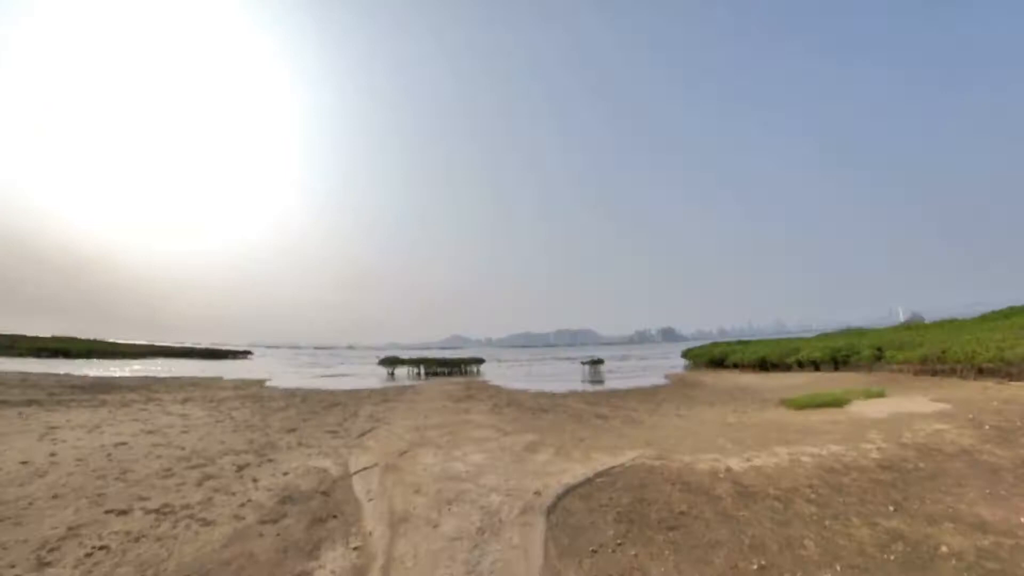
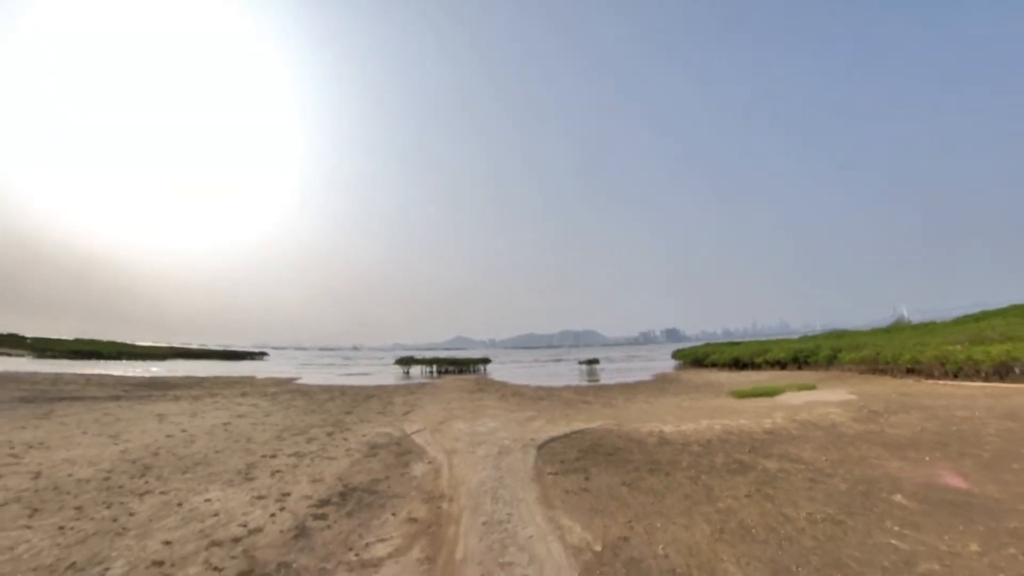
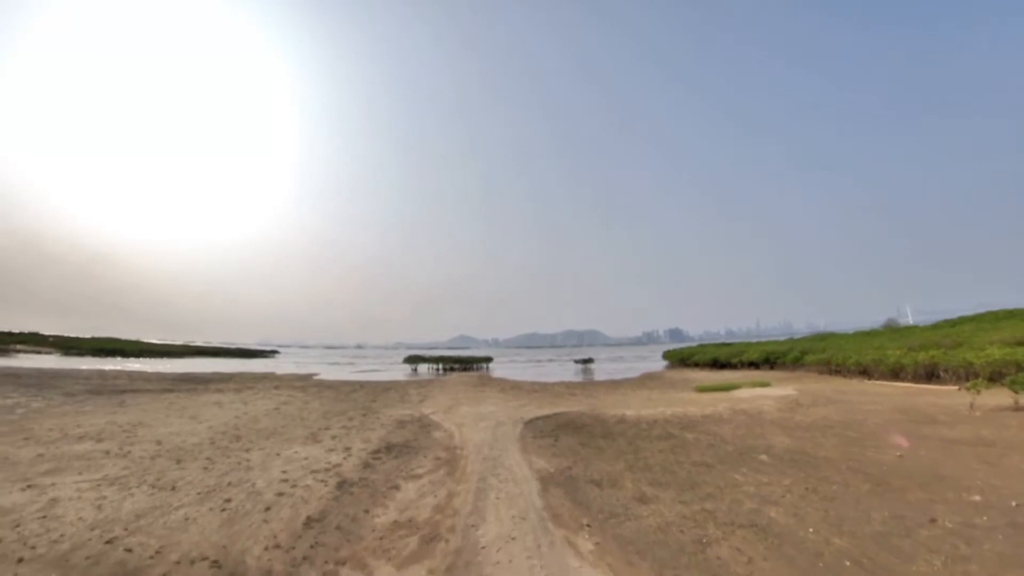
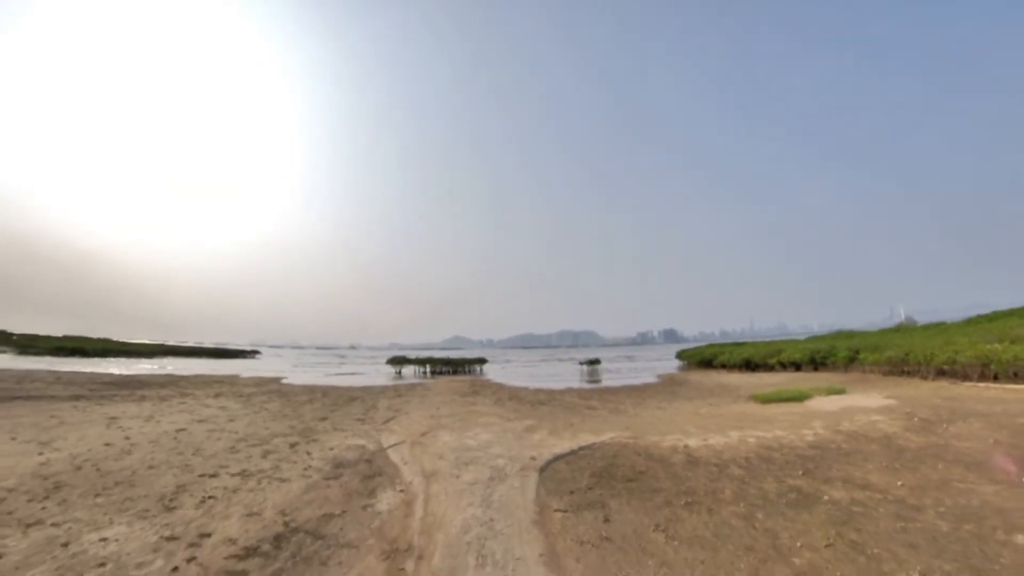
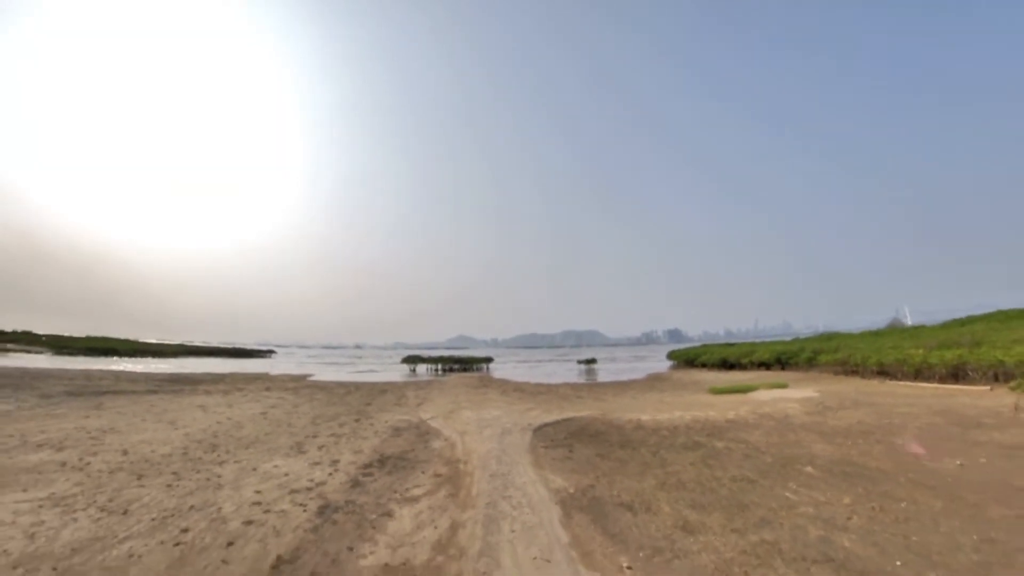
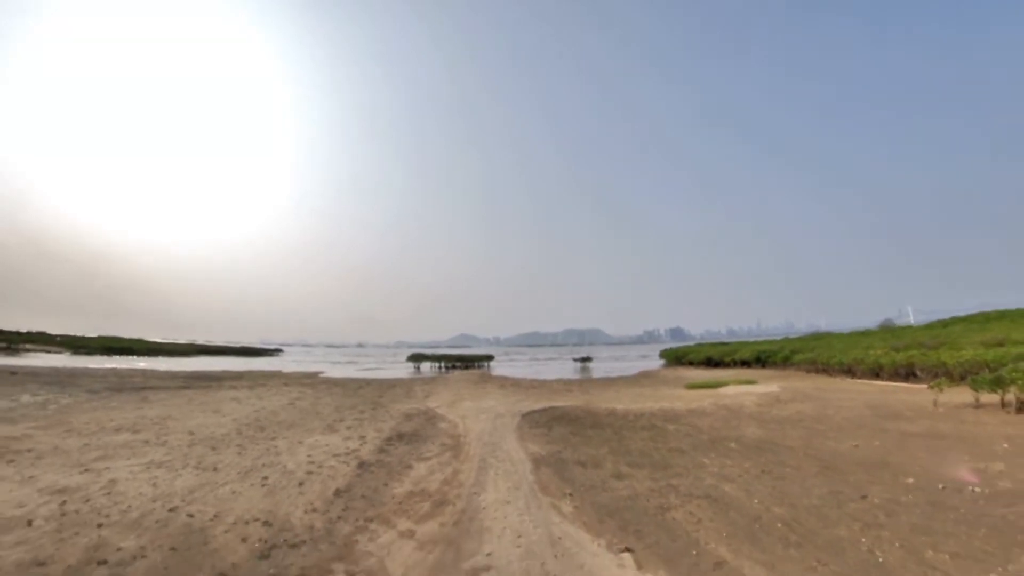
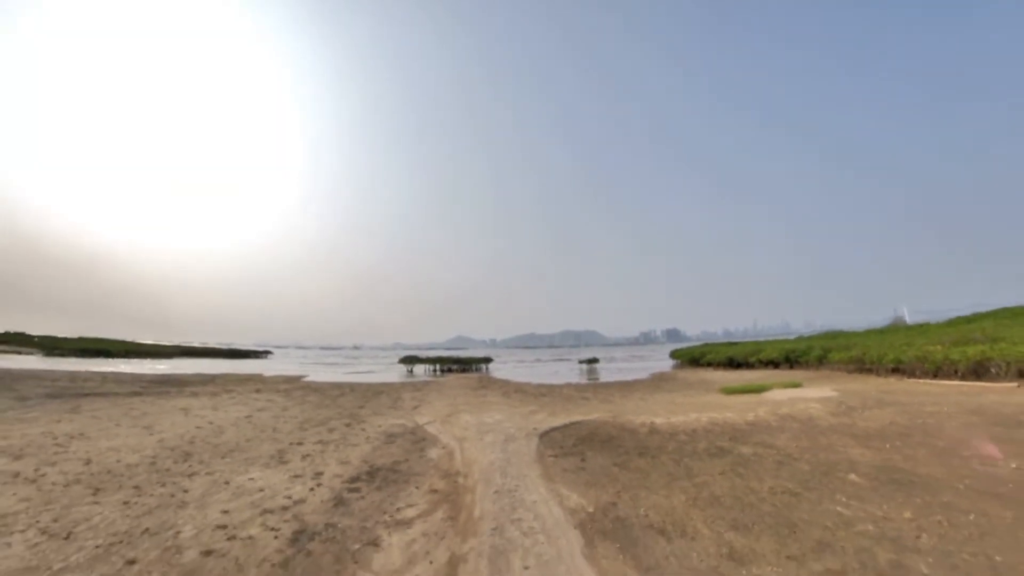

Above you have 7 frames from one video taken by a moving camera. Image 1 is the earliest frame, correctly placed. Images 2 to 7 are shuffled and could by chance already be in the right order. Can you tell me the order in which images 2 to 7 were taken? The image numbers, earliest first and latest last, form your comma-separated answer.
4, 2, 7, 5, 3, 6
